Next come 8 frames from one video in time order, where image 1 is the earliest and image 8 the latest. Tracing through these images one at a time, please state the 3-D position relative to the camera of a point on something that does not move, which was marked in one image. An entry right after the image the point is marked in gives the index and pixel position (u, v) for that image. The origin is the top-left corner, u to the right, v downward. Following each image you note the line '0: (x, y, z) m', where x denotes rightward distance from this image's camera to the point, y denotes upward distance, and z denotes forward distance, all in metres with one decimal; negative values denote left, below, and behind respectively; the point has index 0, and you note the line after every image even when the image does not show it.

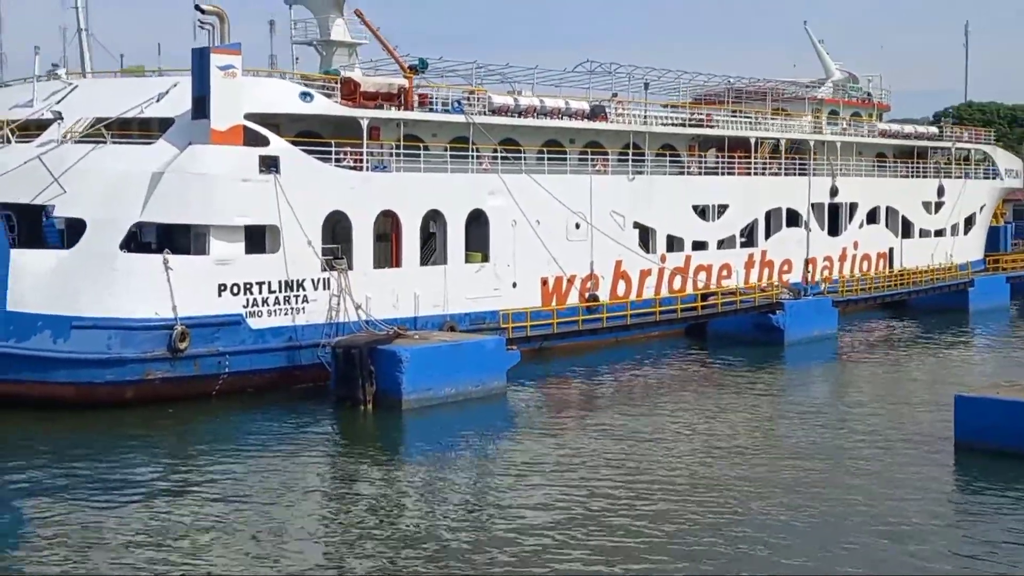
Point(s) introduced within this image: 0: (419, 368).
0: (-1.0, -1.0, +16.0) m
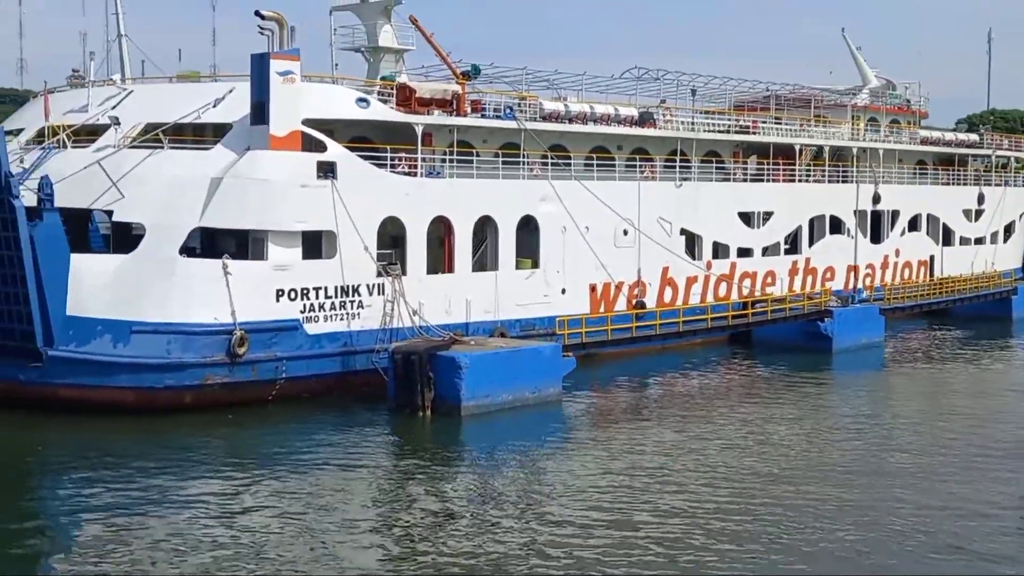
0: (-0.3, -1.1, +16.0) m
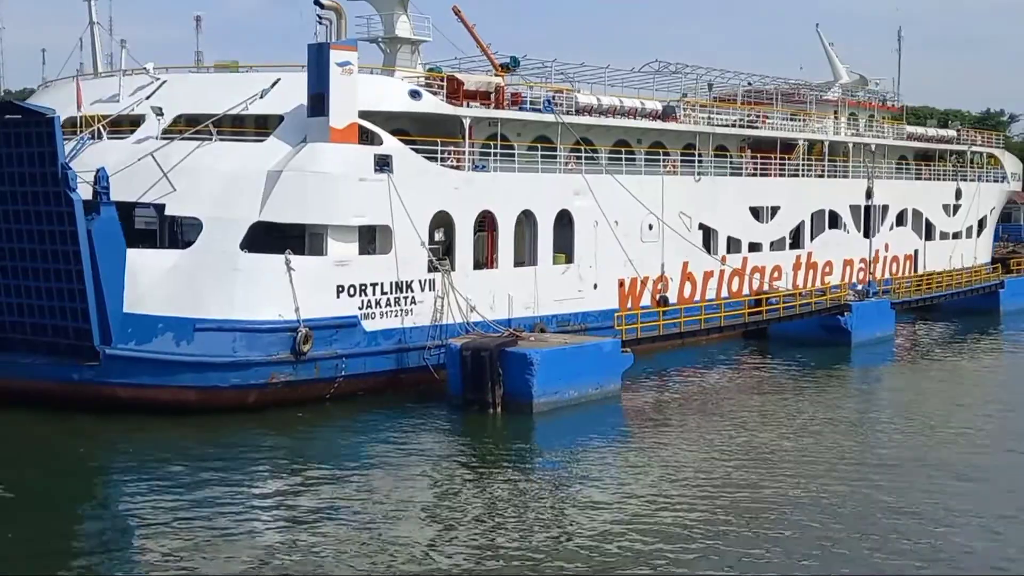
0: (+0.5, -1.0, +15.8) m
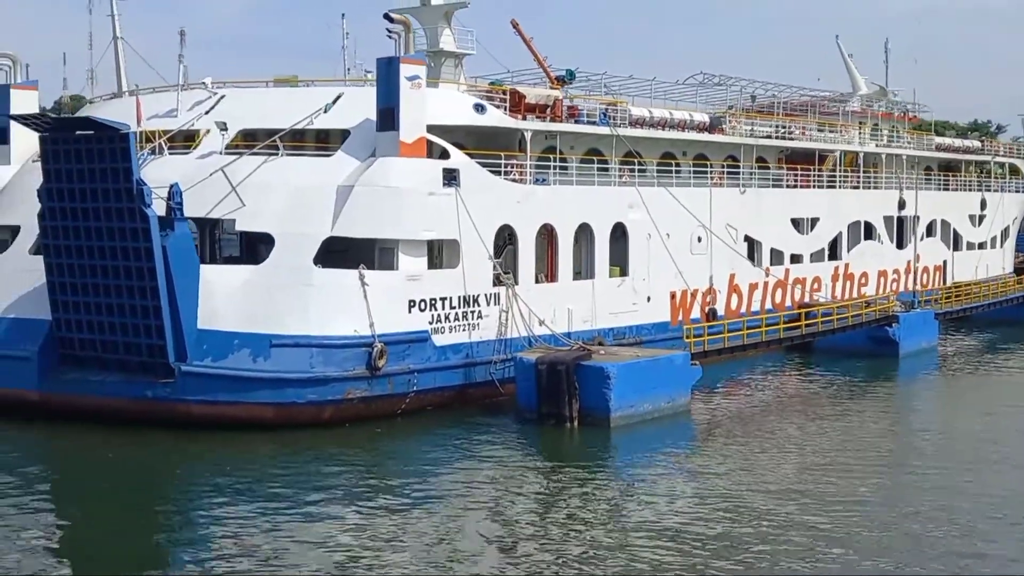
0: (+1.3, -1.2, +15.7) m
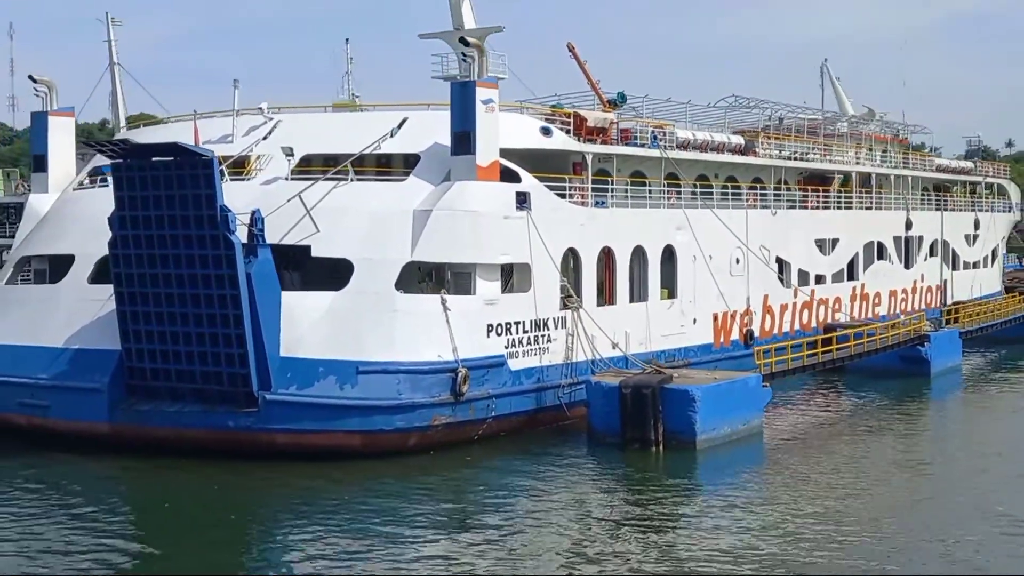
0: (+2.3, -1.4, +15.7) m
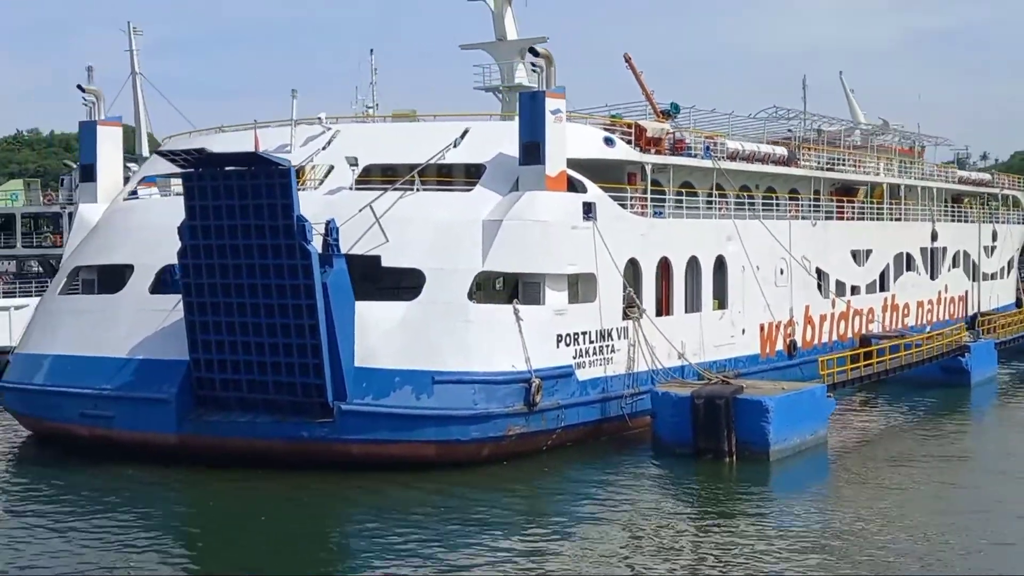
0: (+3.1, -1.5, +15.7) m
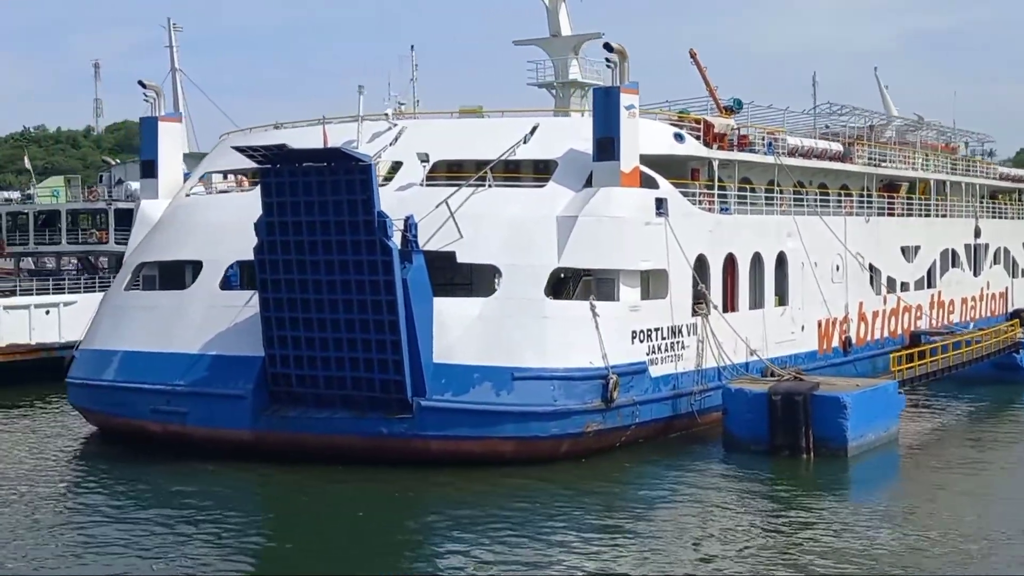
0: (+4.0, -1.5, +15.6) m
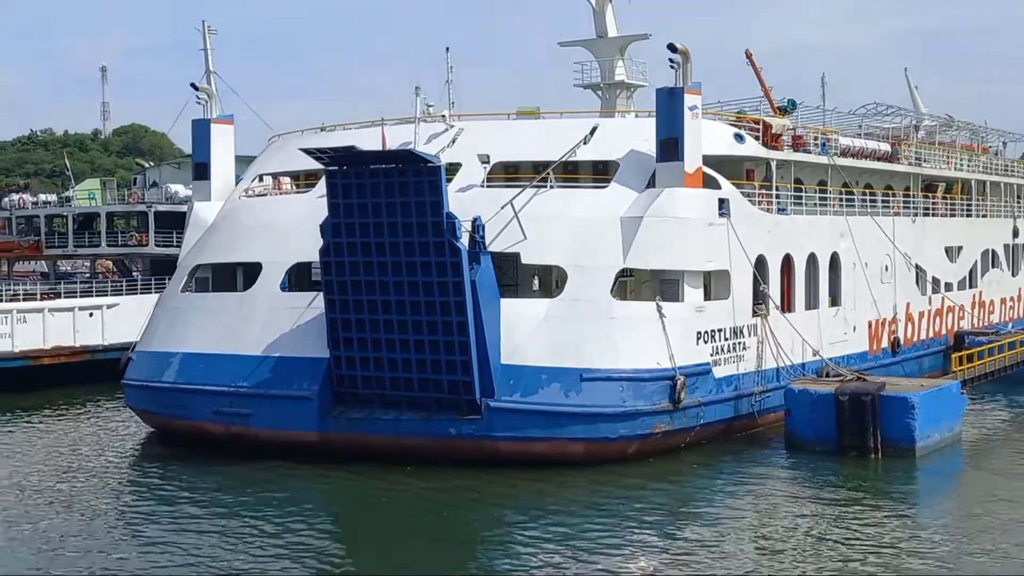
0: (+4.8, -1.5, +15.6) m
